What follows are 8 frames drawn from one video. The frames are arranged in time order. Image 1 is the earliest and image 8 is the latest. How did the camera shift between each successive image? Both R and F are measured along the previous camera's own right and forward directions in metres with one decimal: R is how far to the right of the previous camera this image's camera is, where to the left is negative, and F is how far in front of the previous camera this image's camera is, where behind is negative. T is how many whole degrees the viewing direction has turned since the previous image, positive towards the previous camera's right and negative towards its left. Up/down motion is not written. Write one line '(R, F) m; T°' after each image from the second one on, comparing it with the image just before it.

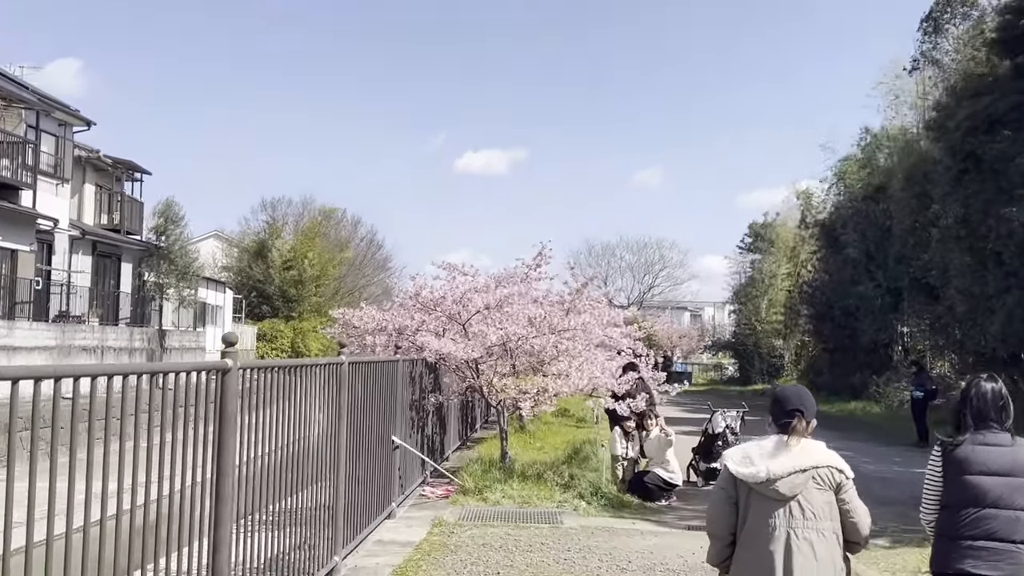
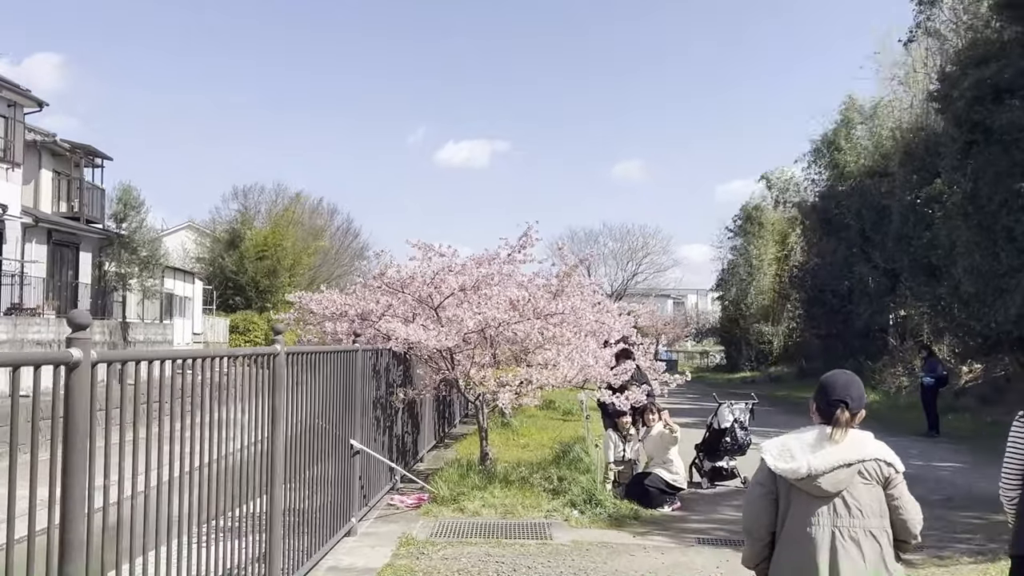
(0.0, +1.2) m; +1°
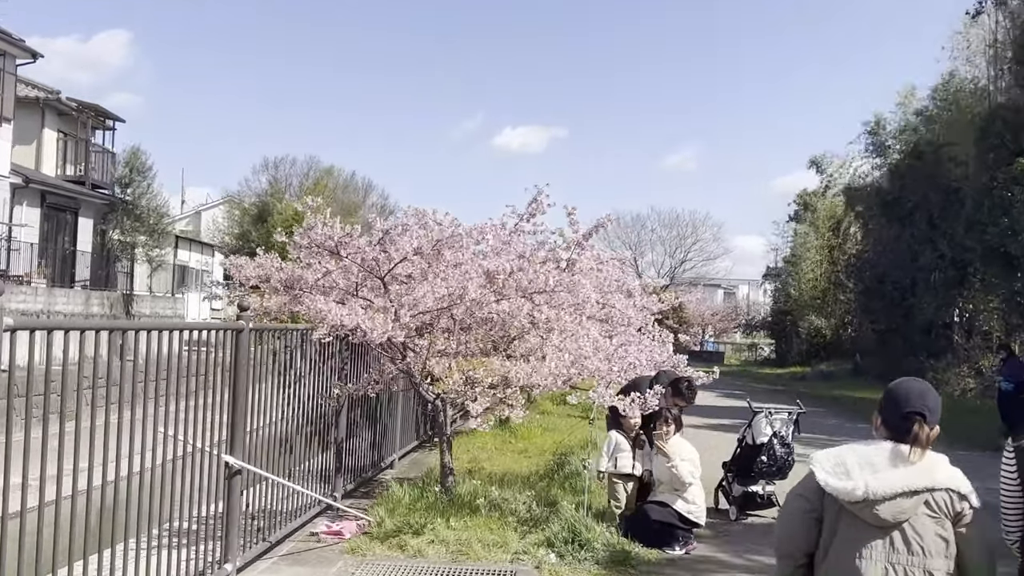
(+0.6, +2.1) m; -3°
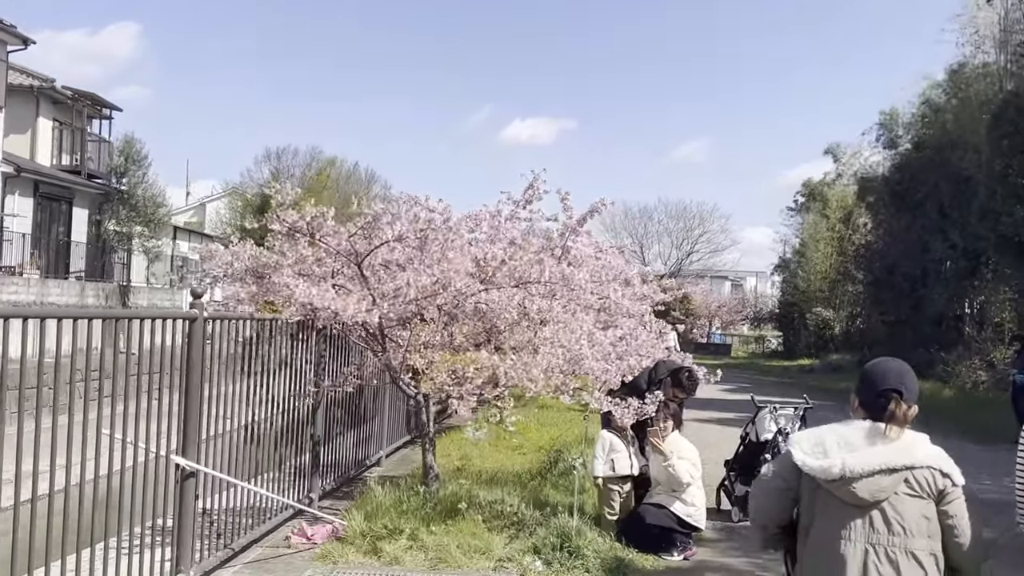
(+0.2, +0.4) m; 0°
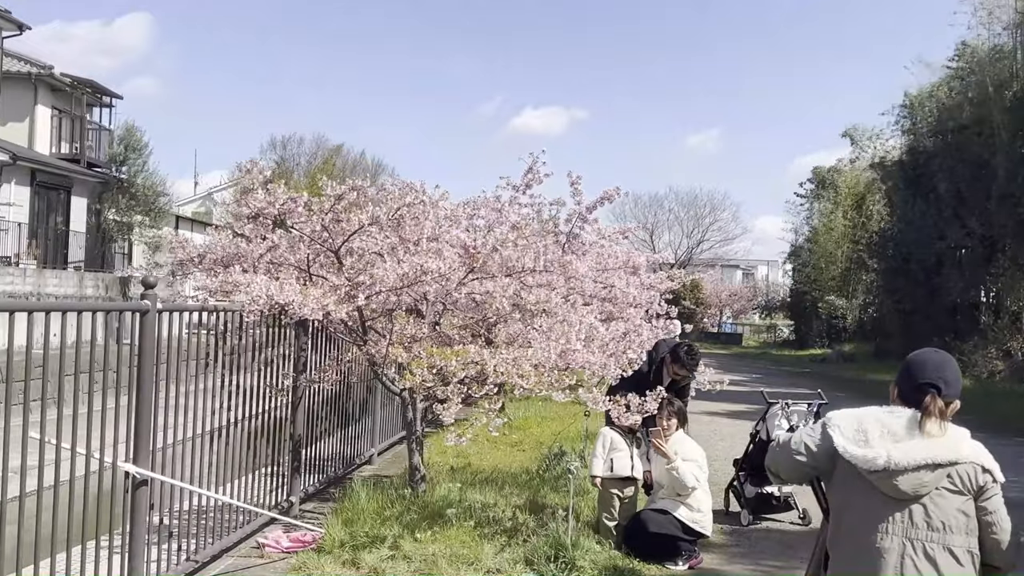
(+0.1, +0.5) m; -1°
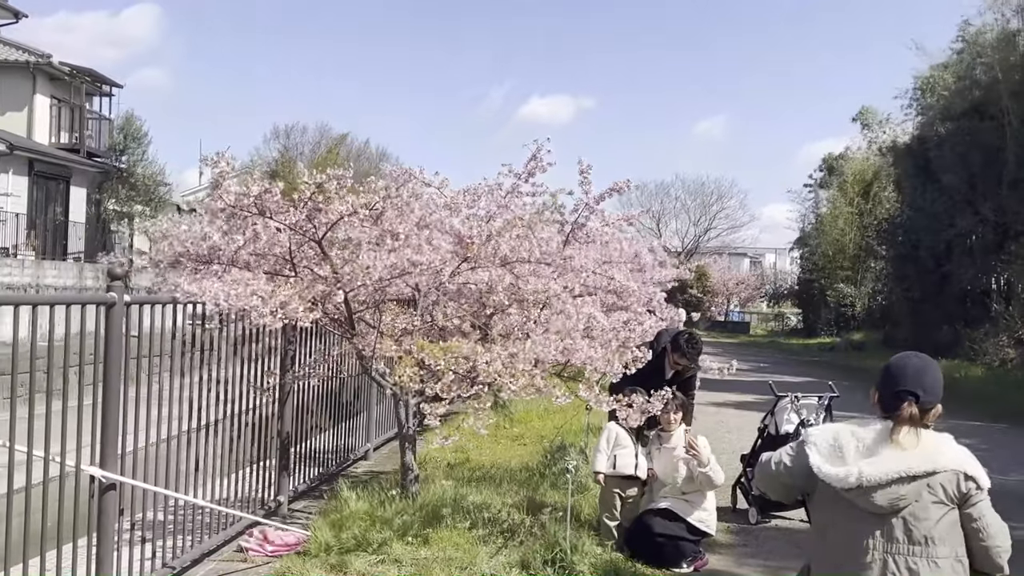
(+0.1, +0.3) m; 0°
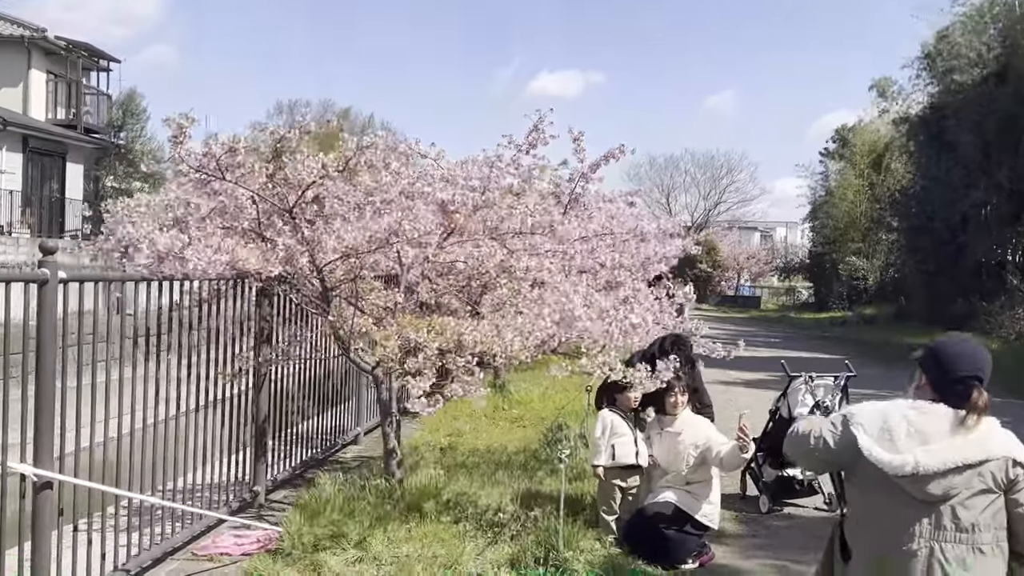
(+0.1, +0.4) m; -1°
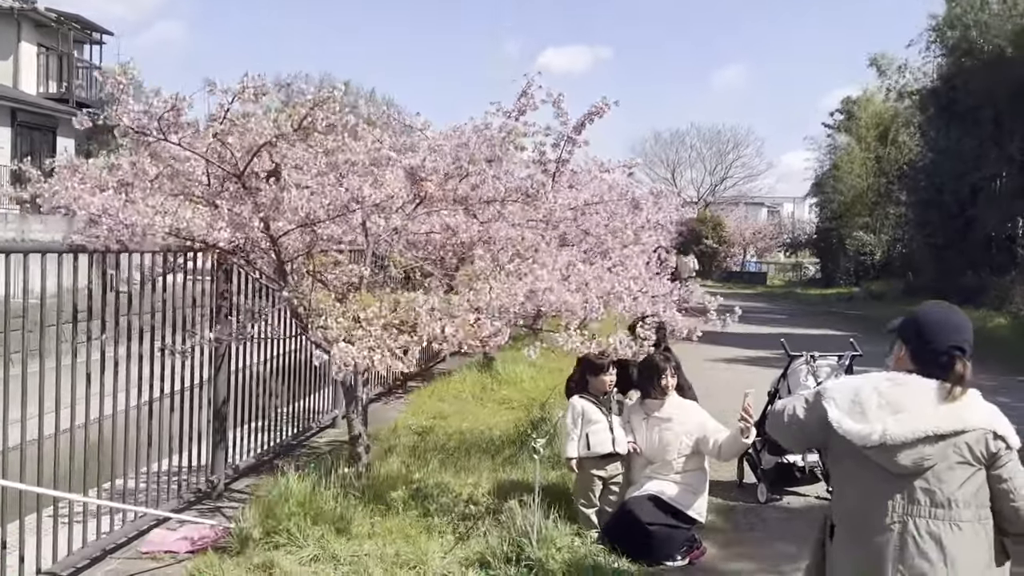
(+0.2, +0.4) m; 0°
